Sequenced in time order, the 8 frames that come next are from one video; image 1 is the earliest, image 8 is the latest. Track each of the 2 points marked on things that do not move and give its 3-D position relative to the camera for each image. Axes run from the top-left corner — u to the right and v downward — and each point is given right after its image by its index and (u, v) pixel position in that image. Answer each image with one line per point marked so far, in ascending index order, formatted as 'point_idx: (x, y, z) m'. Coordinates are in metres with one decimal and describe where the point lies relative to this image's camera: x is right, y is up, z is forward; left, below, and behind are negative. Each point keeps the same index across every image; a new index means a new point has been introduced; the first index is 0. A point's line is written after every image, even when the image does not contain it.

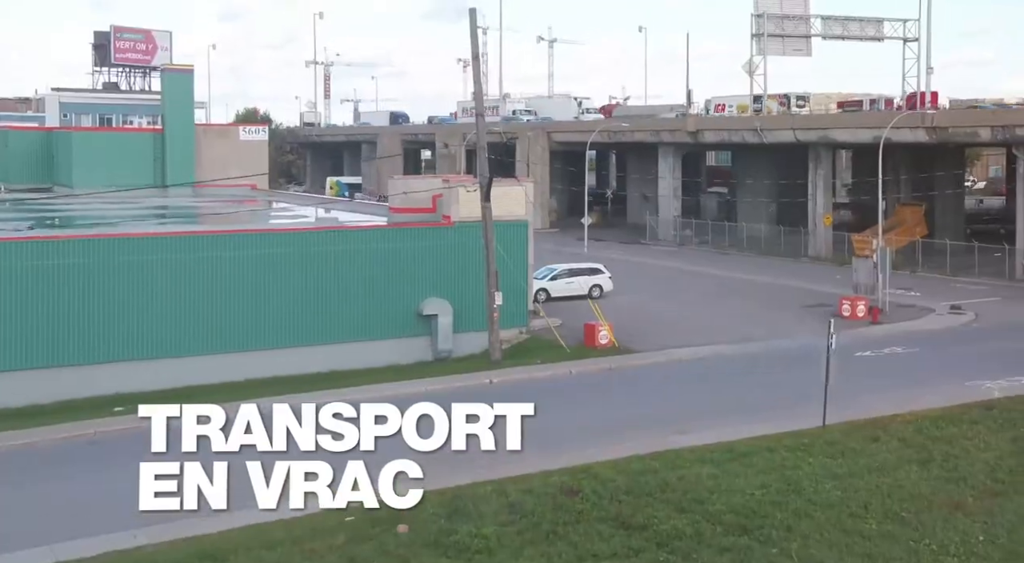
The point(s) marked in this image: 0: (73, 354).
0: (-7.9, -1.2, +17.3) m
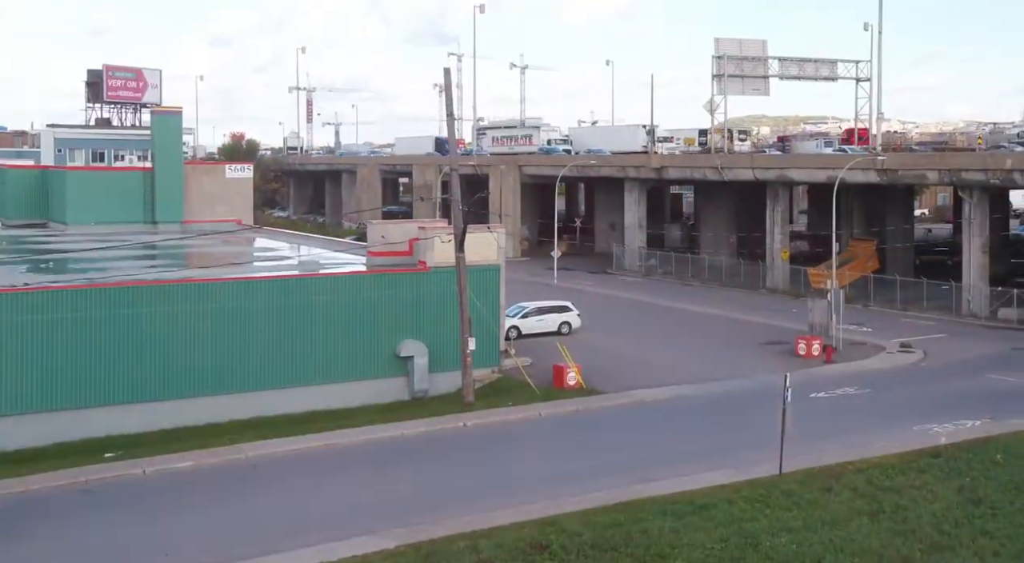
0: (-8.3, -2.1, +17.9) m
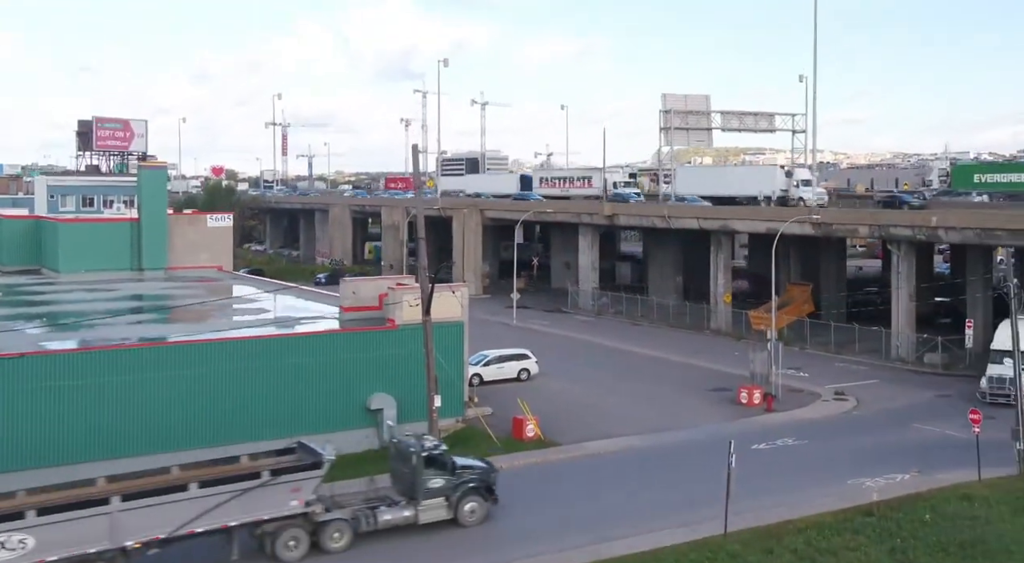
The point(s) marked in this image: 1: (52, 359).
0: (-9.0, -3.4, +18.7) m
1: (-9.0, -1.5, +18.8) m
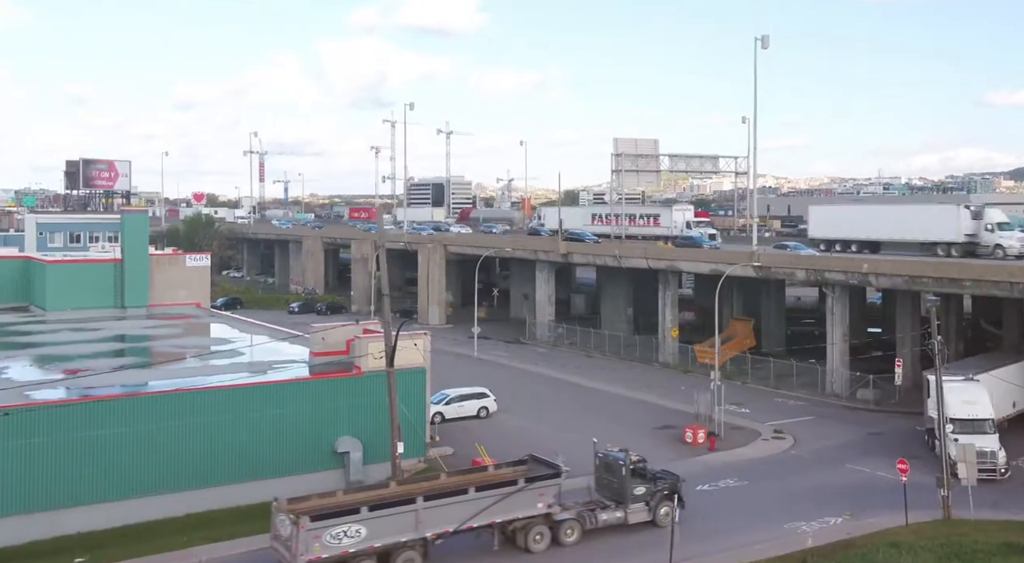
0: (-9.9, -4.7, +20.2) m
1: (-10.0, -2.8, +20.2) m
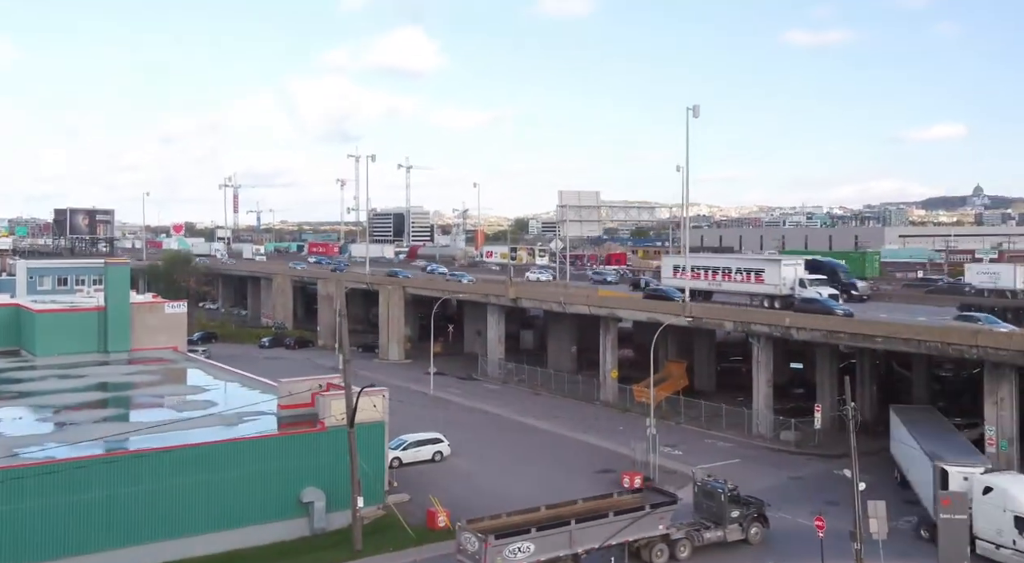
0: (-11.2, -6.5, +22.3) m
1: (-11.2, -4.6, +22.3) m
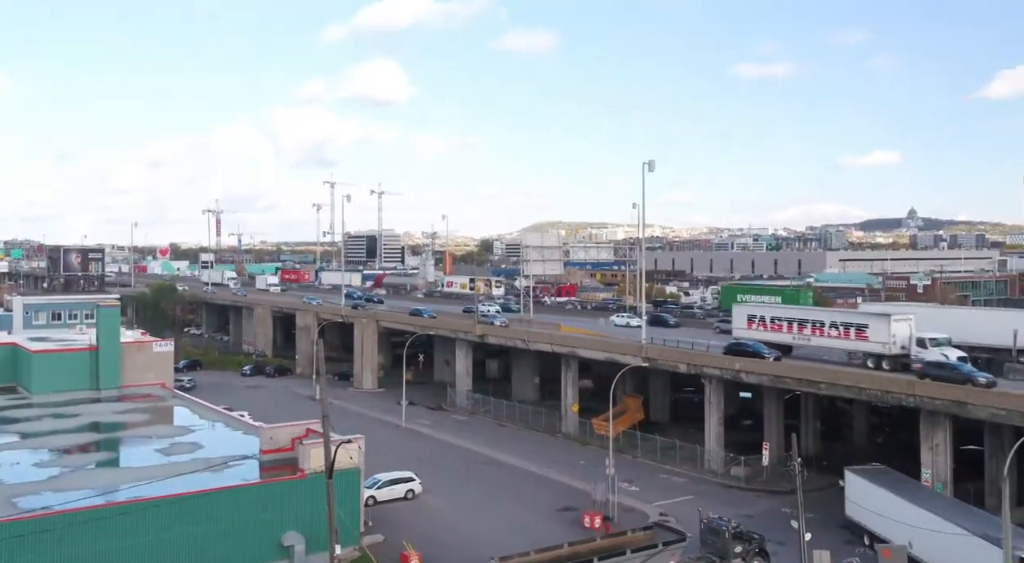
0: (-12.1, -8.2, +24.1) m
1: (-12.1, -6.3, +24.1) m
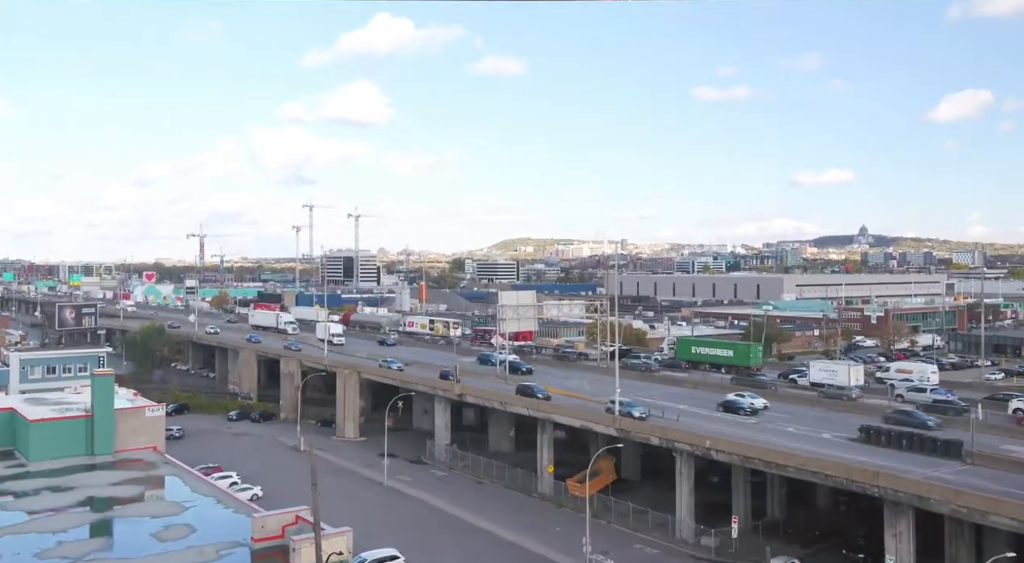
0: (-12.5, -11.5, +25.1) m
1: (-12.5, -9.6, +25.0) m
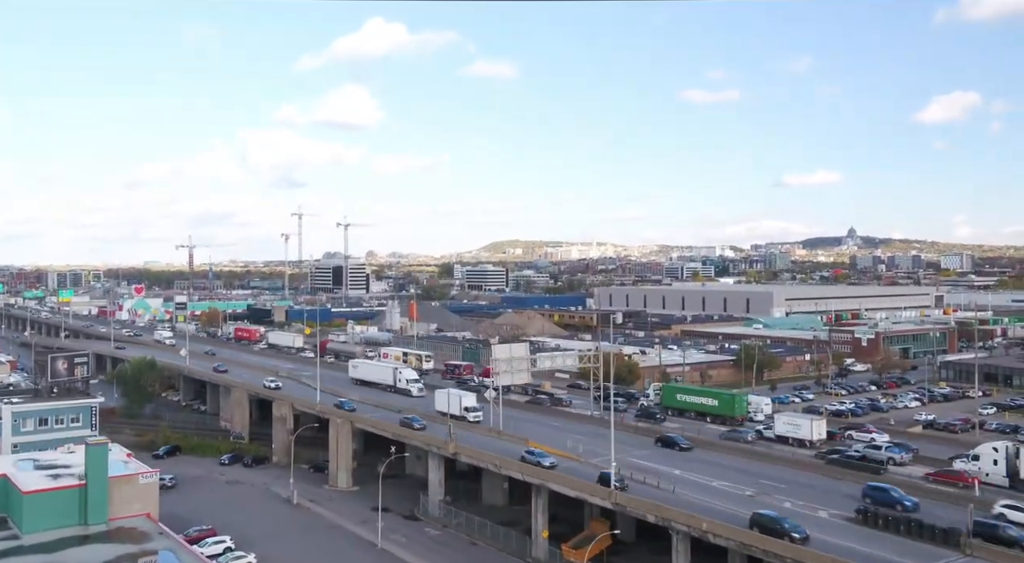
0: (-12.4, -15.2, +25.2) m
1: (-12.4, -13.3, +24.9) m
